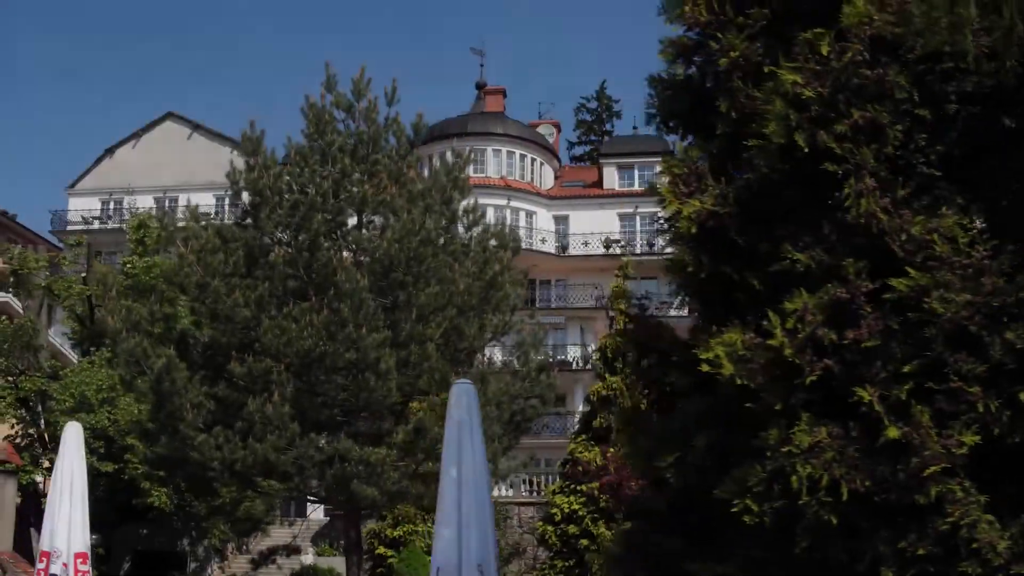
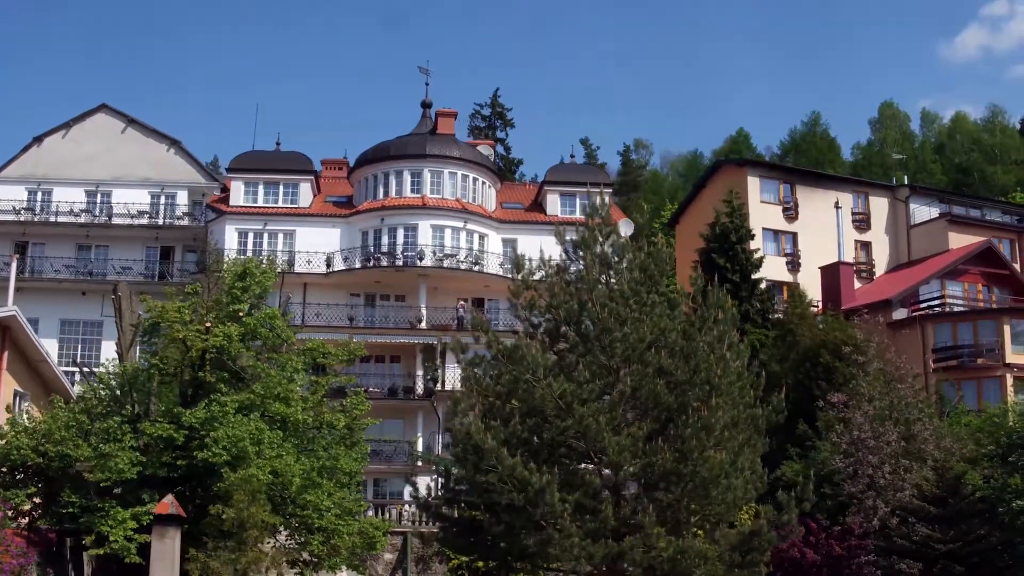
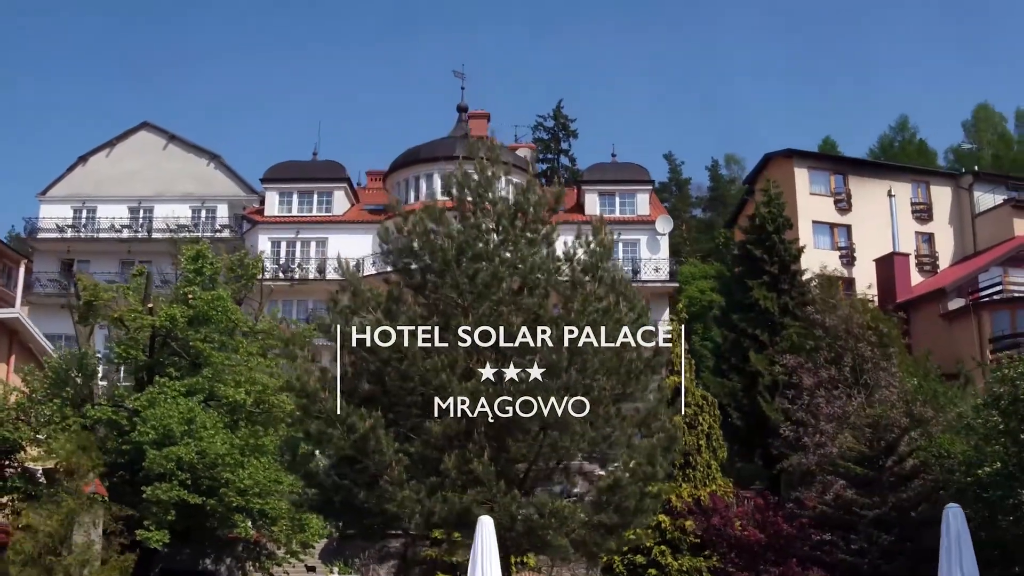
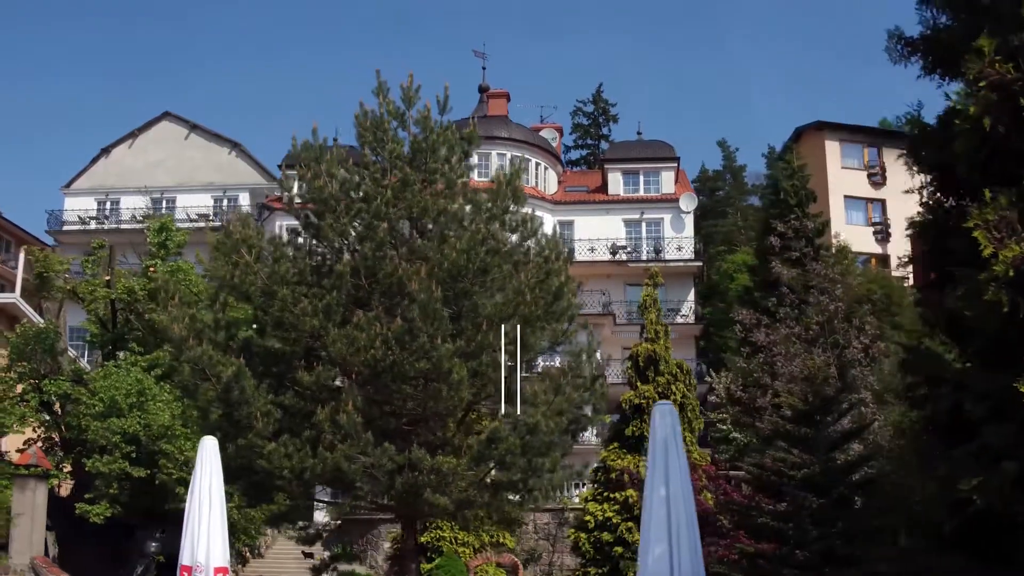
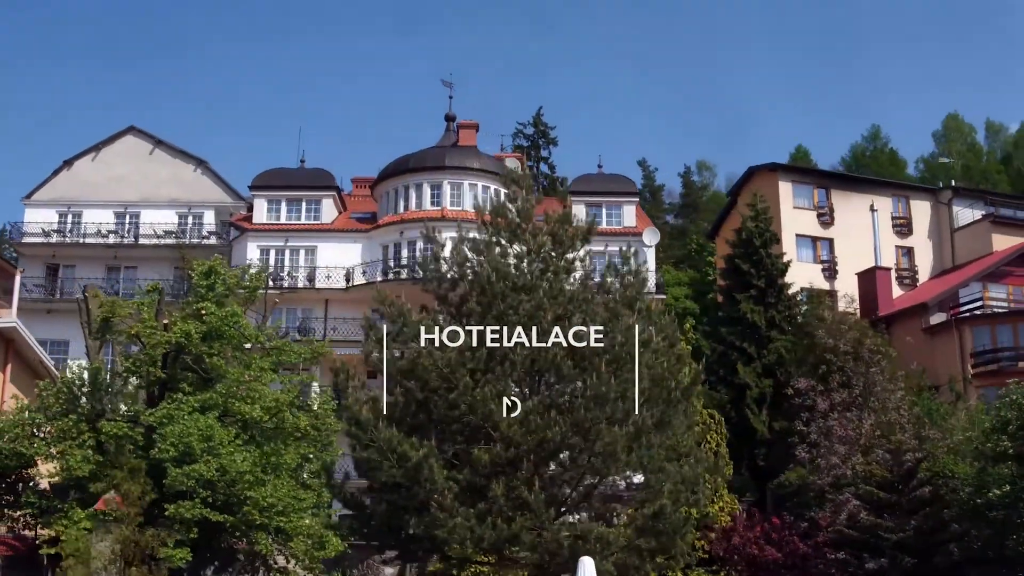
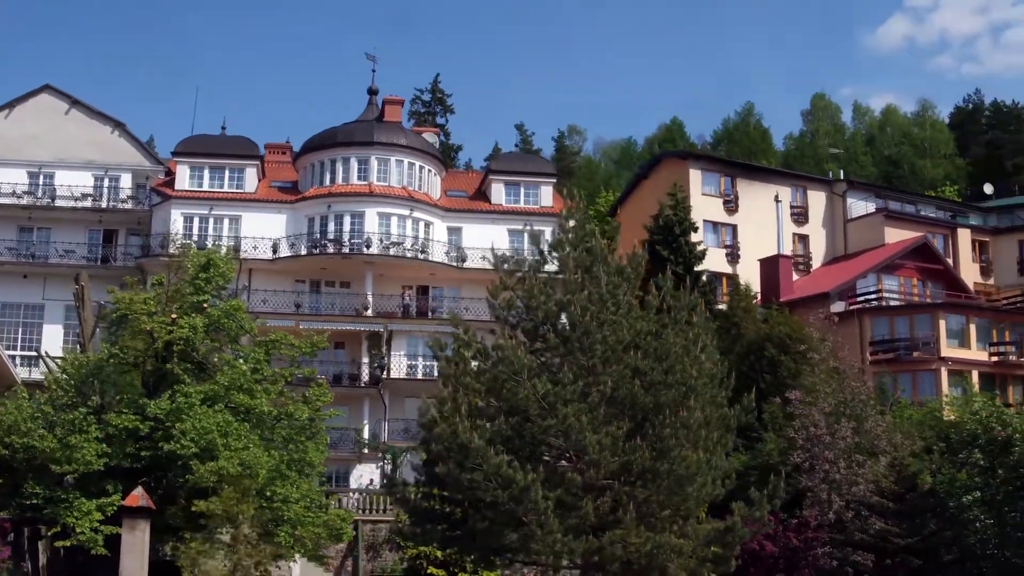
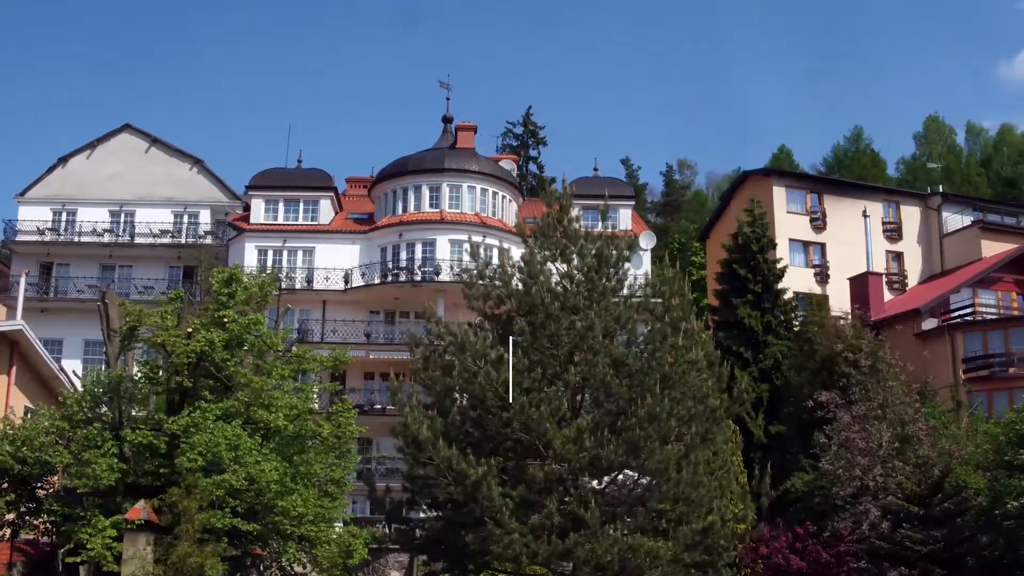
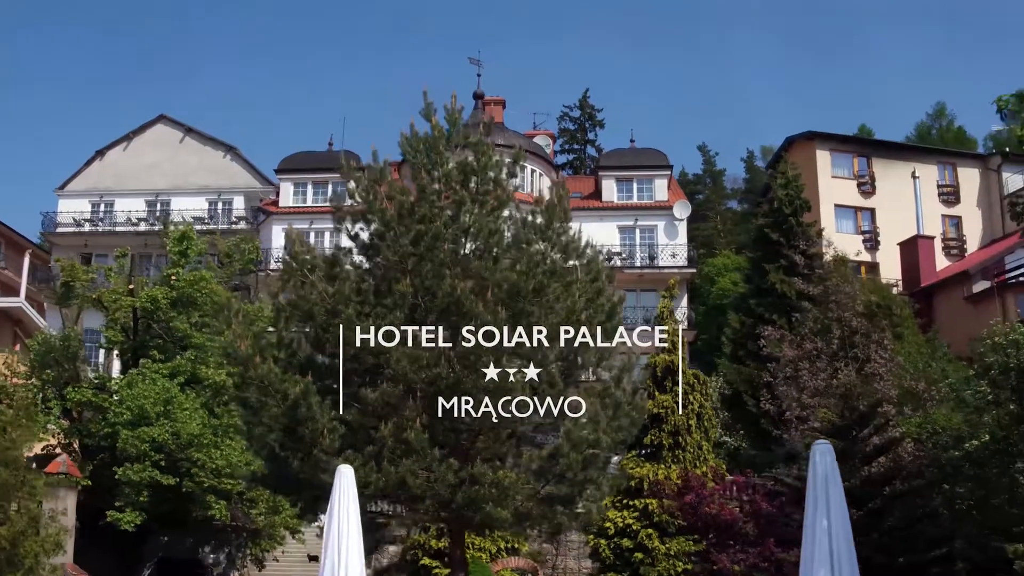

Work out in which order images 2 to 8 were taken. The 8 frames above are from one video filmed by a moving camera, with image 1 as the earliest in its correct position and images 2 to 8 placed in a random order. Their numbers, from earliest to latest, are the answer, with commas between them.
4, 8, 3, 5, 7, 2, 6
